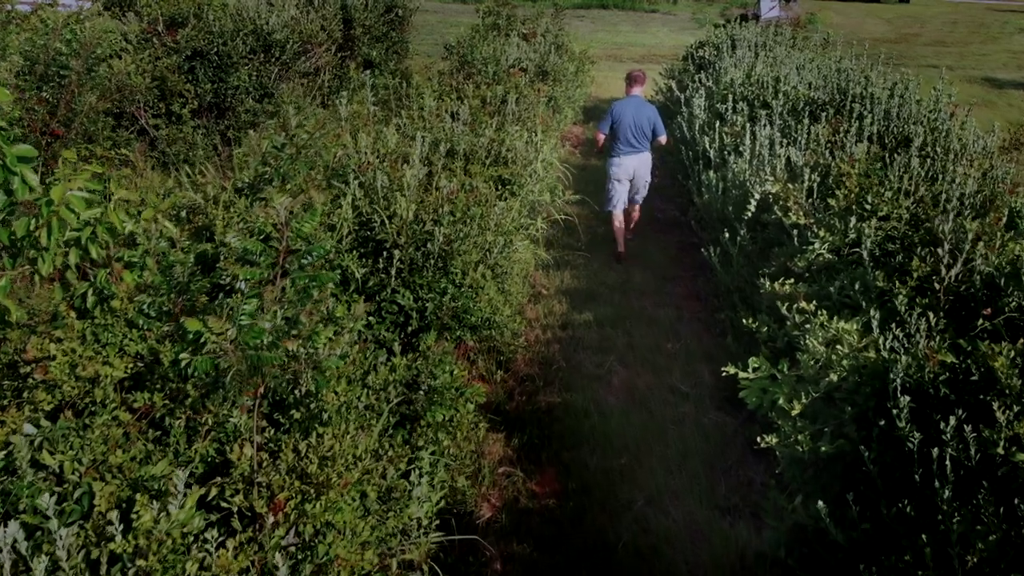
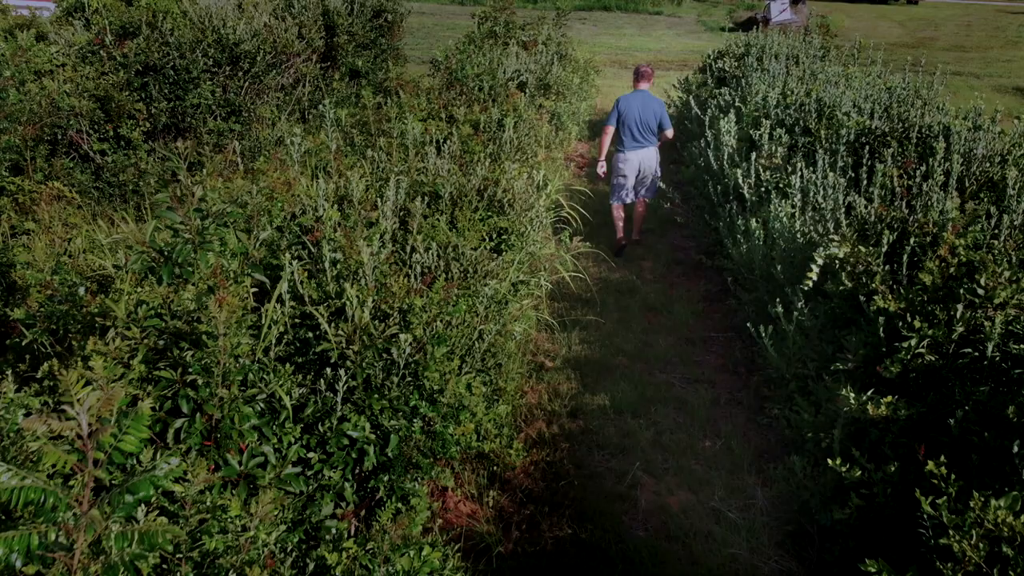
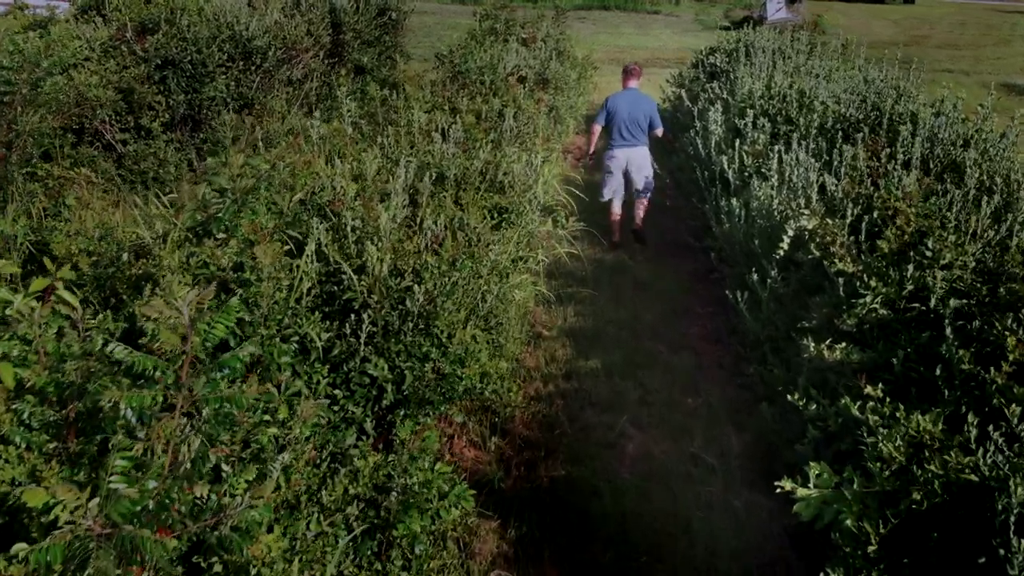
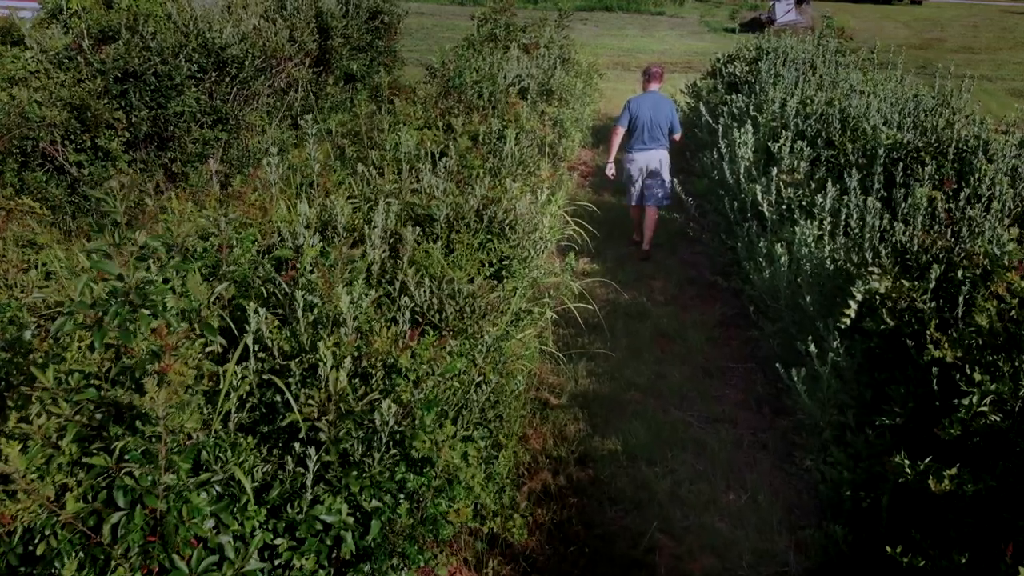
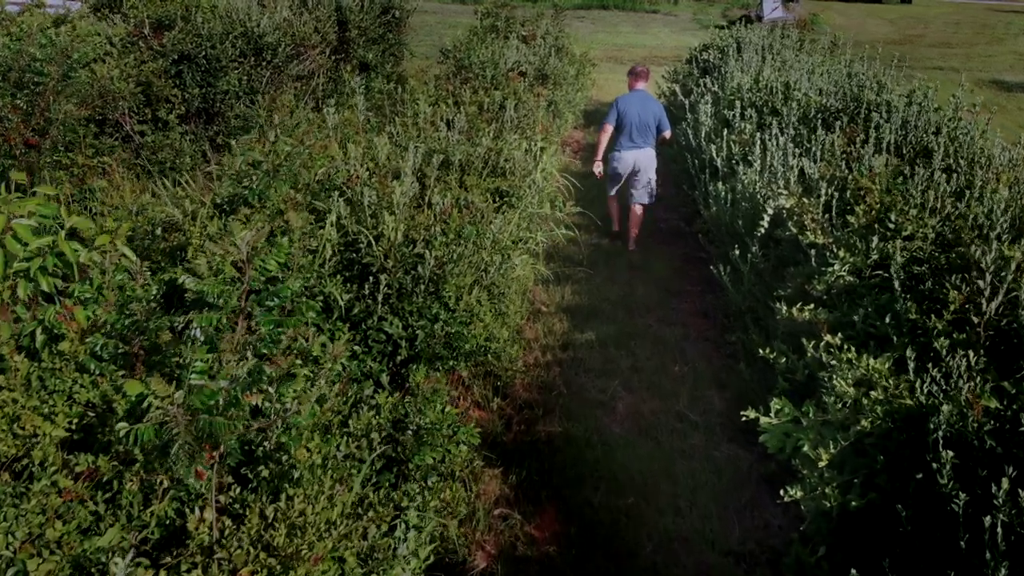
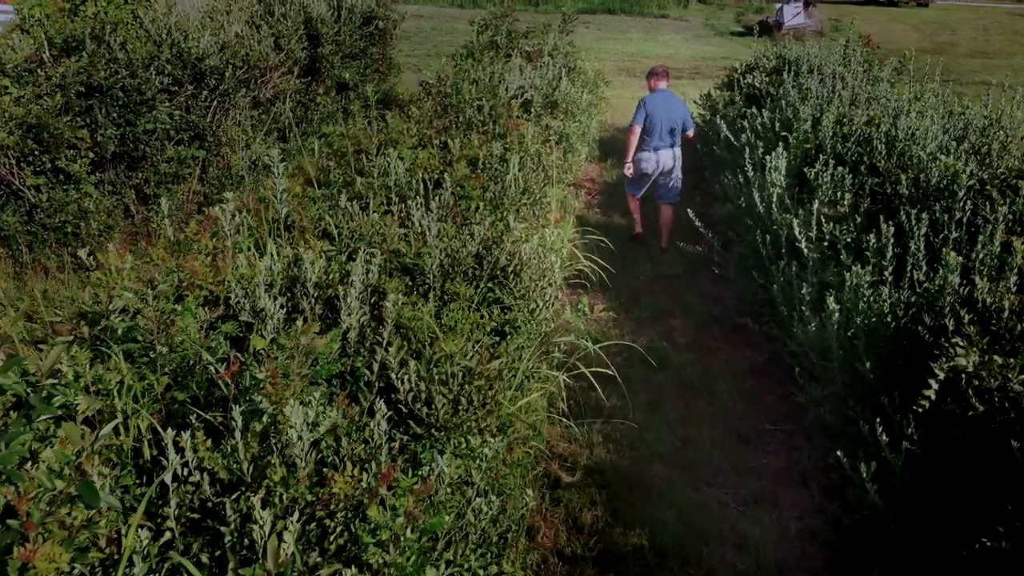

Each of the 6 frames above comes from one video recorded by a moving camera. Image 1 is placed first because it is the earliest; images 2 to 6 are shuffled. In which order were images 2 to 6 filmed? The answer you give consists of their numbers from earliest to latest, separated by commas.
5, 3, 2, 4, 6
